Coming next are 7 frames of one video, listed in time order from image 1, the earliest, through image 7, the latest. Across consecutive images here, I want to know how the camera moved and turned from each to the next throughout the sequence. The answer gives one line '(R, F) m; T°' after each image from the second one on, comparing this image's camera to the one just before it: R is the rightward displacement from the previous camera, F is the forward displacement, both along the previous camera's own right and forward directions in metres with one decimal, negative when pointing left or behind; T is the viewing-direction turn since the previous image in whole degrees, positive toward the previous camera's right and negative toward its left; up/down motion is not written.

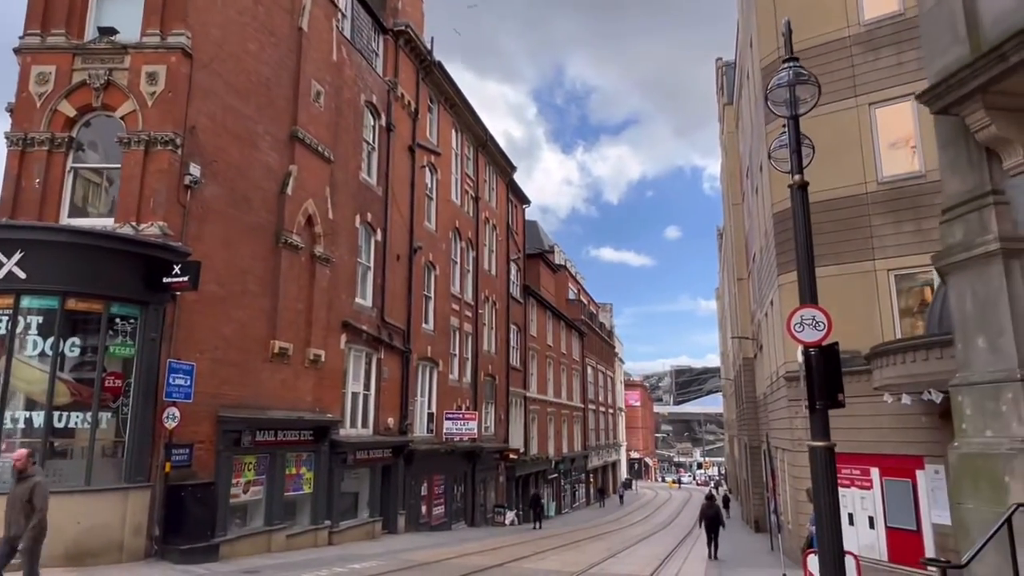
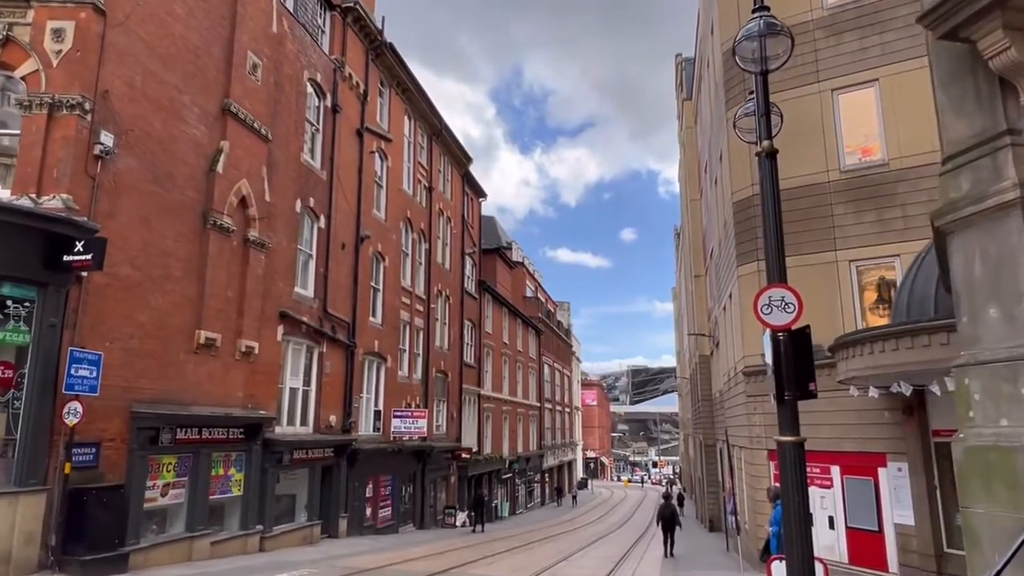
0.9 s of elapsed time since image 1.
(+0.2, +0.9) m; +3°
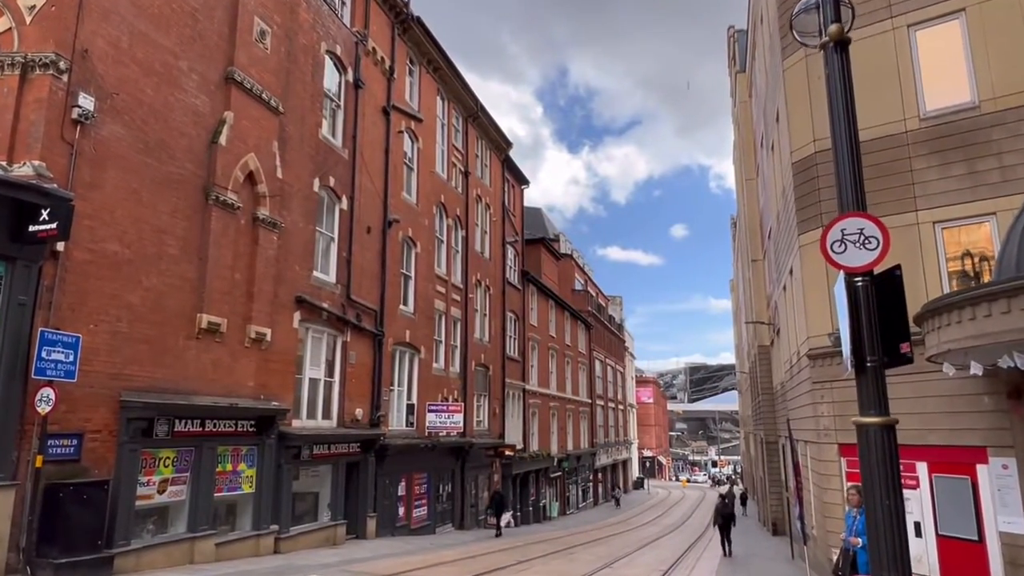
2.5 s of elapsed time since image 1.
(+0.5, +1.5) m; -4°
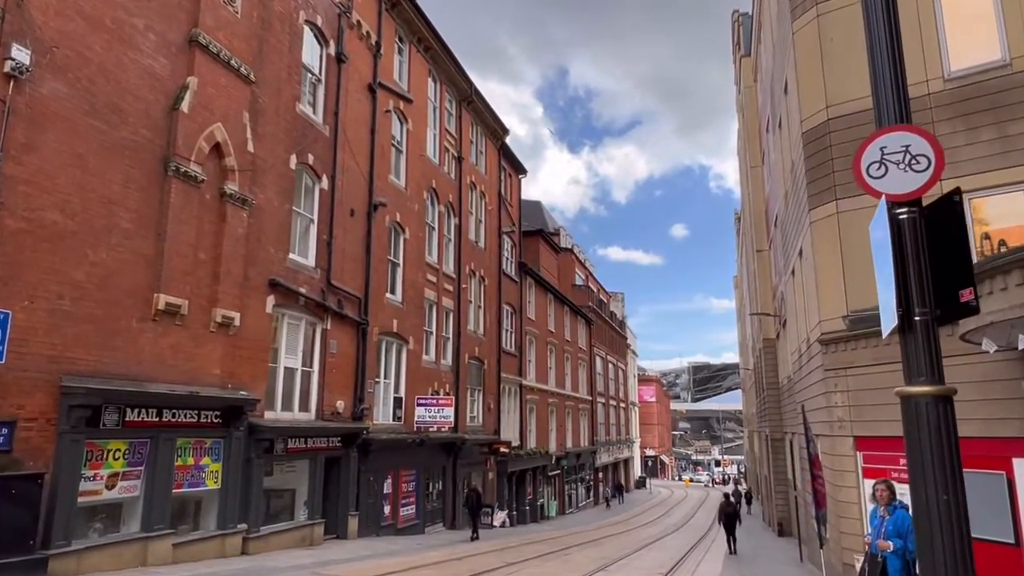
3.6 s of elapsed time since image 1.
(+0.3, +1.0) m; 0°
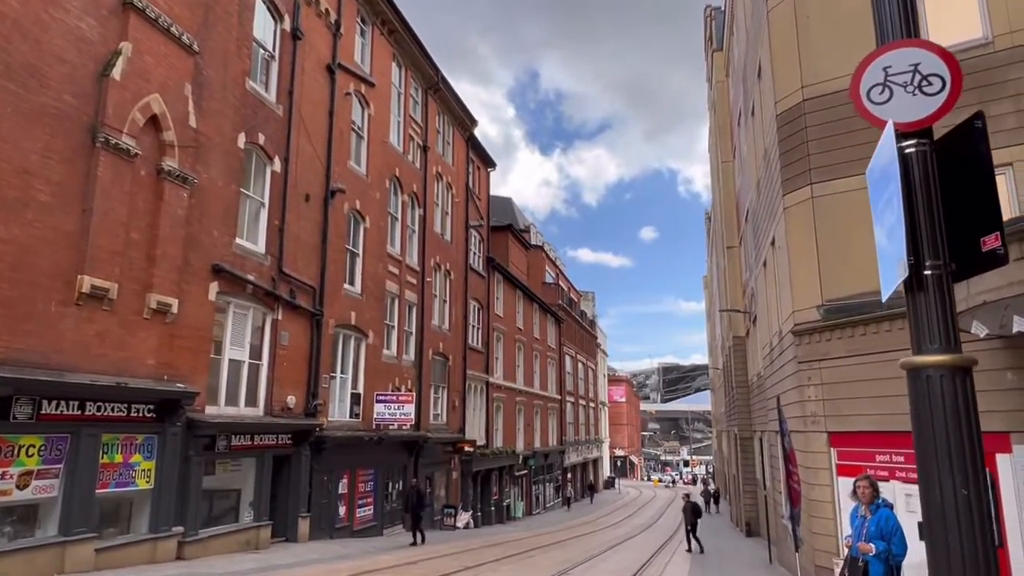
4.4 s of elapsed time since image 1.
(+0.2, +0.7) m; +2°
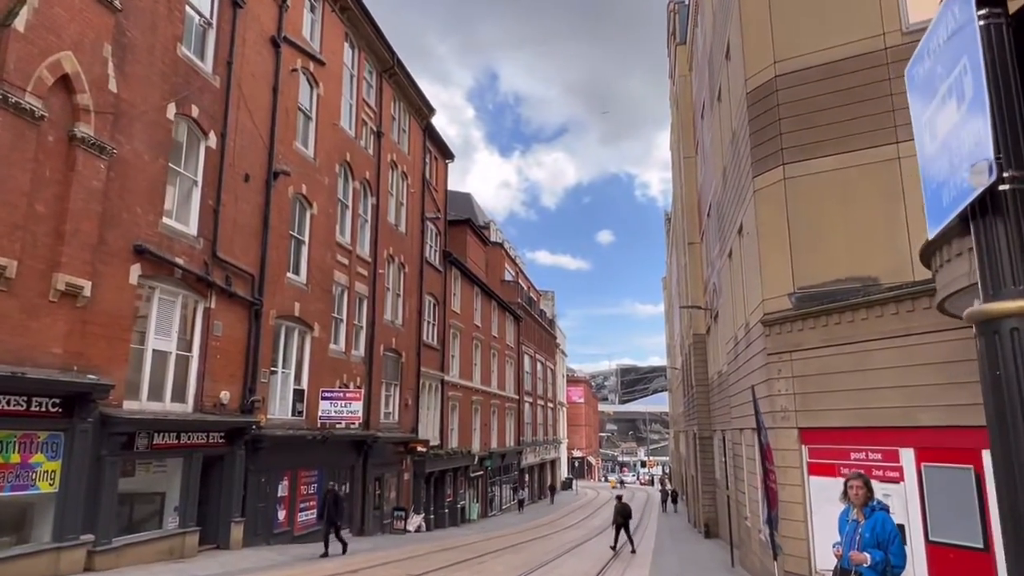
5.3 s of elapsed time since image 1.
(+0.1, +0.9) m; +3°
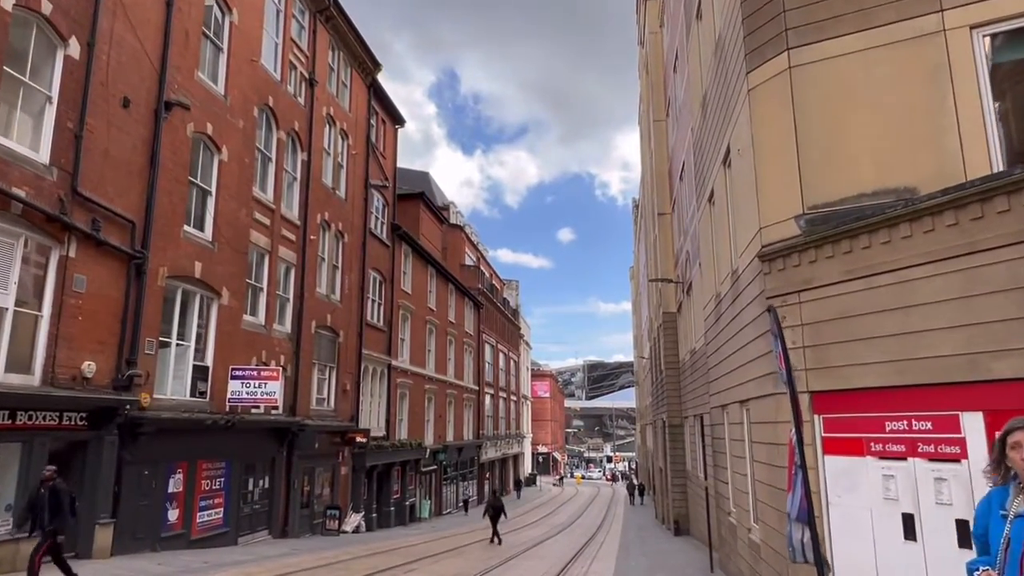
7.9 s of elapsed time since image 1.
(+0.5, +2.6) m; +3°
